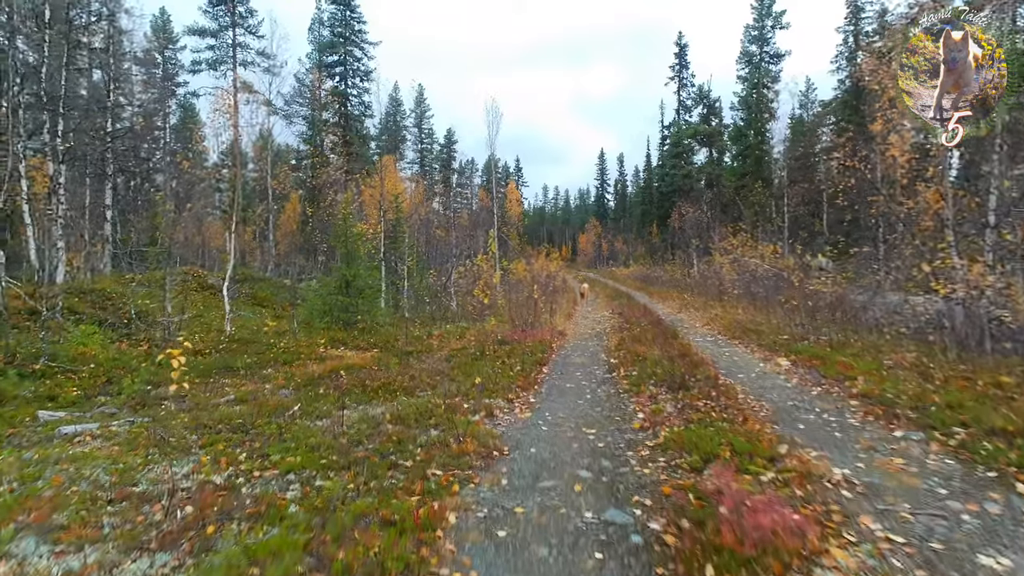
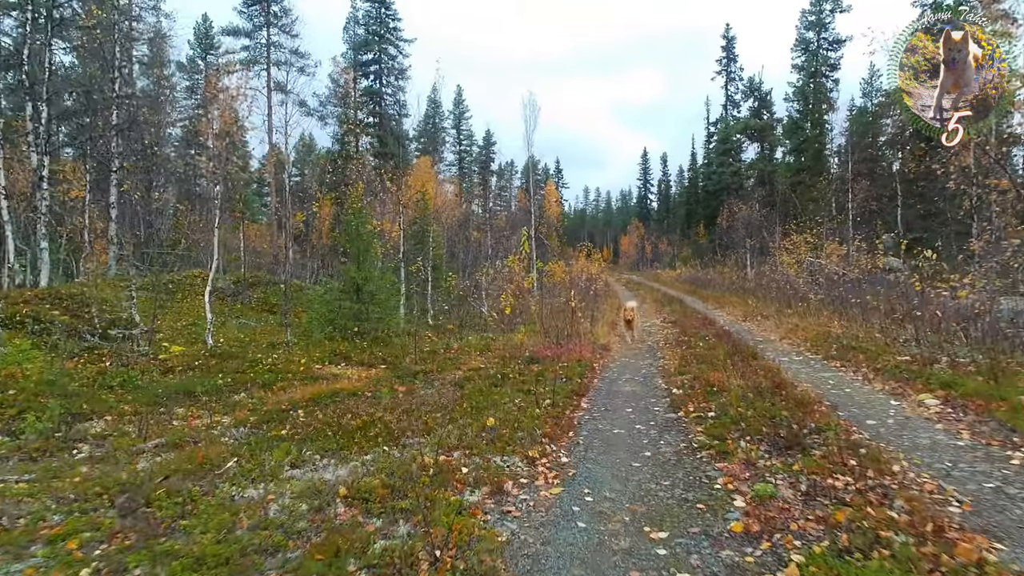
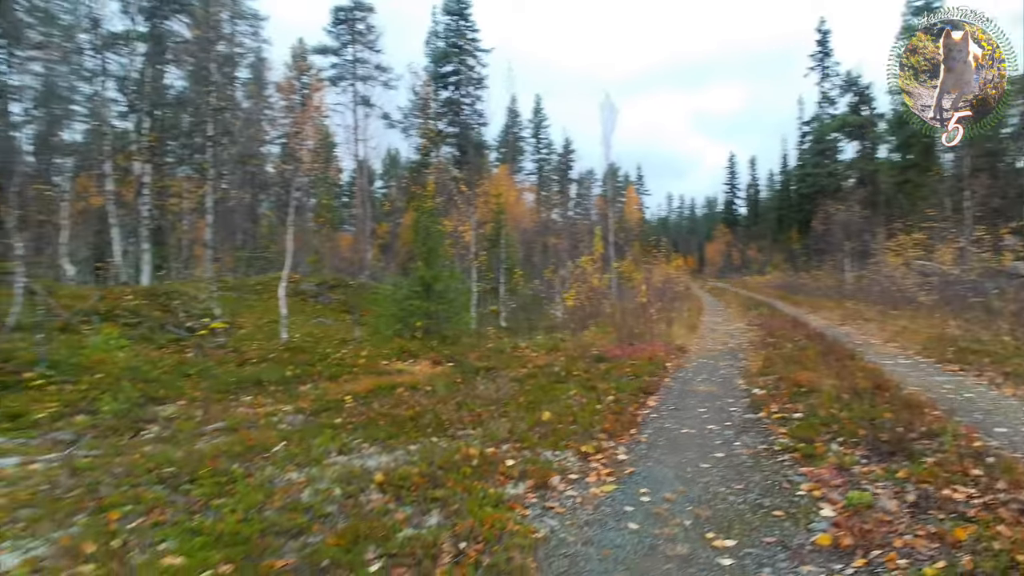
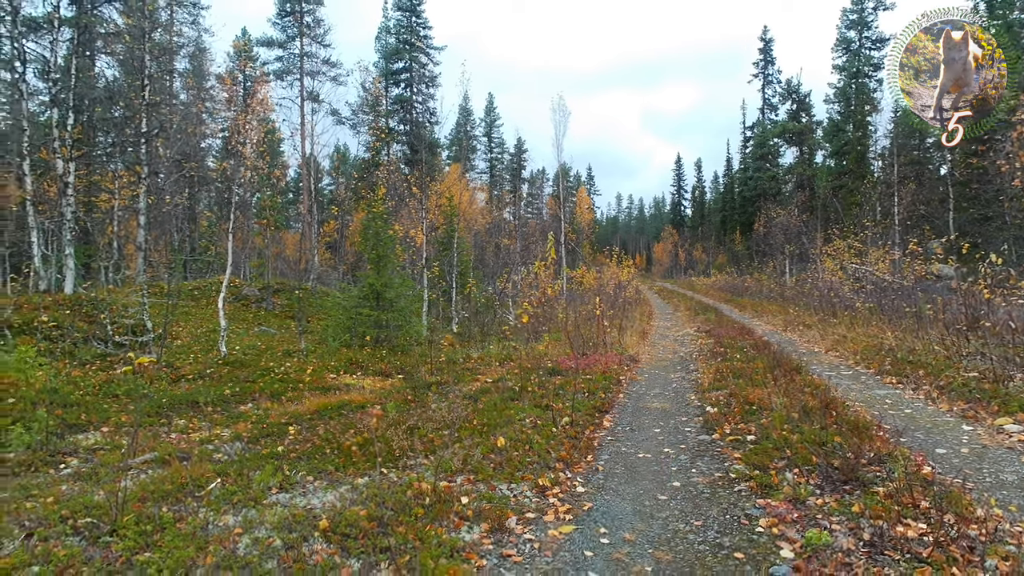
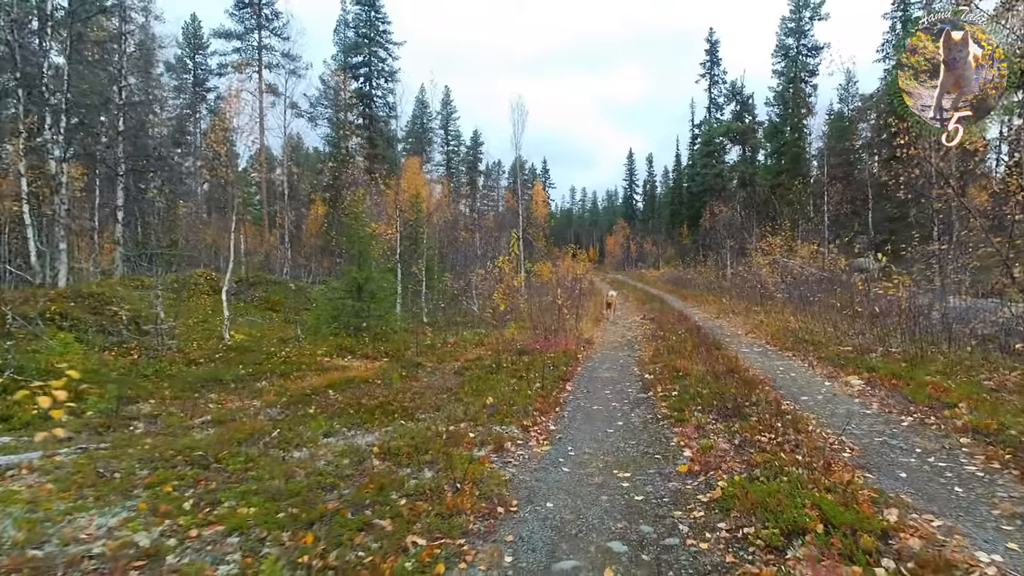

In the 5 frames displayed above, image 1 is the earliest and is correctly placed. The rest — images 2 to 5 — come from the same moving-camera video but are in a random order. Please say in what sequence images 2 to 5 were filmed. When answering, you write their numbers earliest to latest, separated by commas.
5, 2, 4, 3
